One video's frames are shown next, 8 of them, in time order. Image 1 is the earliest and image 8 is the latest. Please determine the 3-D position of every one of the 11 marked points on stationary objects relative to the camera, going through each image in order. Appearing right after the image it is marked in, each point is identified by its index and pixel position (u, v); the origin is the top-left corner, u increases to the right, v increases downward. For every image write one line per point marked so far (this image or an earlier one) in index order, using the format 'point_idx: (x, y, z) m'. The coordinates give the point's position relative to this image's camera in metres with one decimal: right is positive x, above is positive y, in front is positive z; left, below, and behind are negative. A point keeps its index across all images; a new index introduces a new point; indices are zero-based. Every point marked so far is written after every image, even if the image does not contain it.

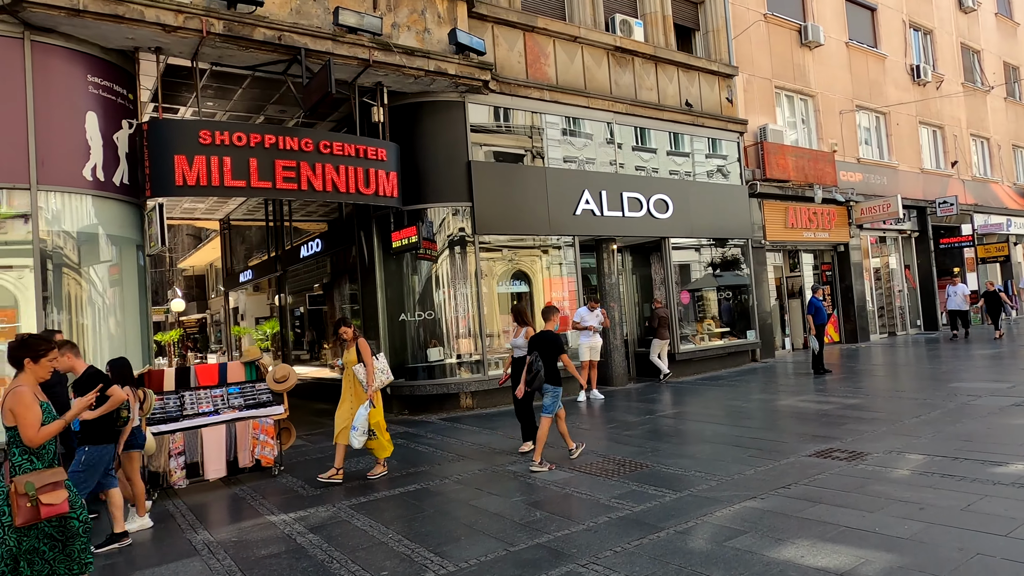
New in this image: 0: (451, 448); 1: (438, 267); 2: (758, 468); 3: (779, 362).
0: (-0.7, -1.8, +7.6) m
1: (-1.1, +0.3, +10.2) m
2: (+2.1, -1.6, +5.7) m
3: (+5.7, -1.6, +14.2) m
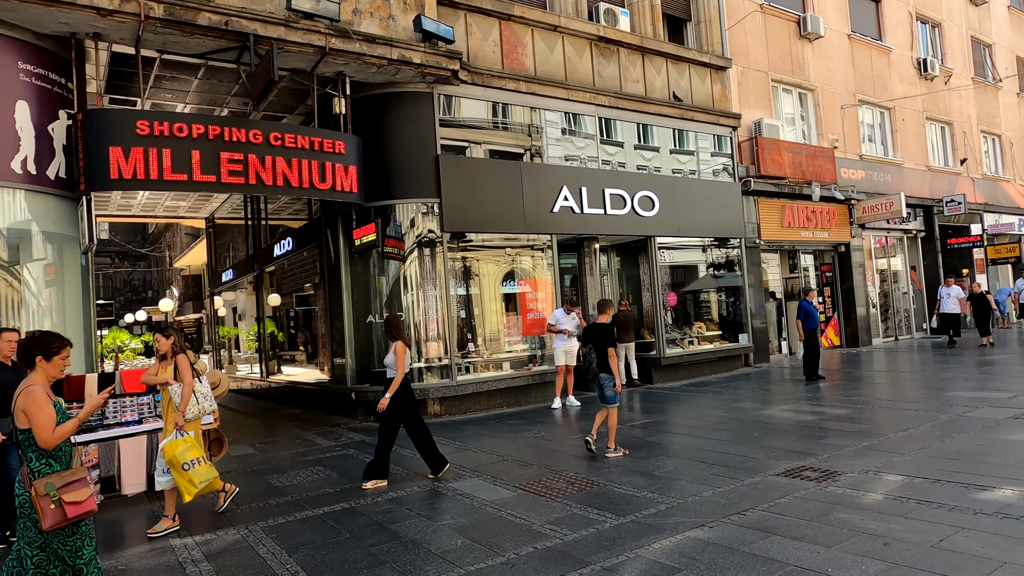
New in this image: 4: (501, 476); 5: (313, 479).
0: (-1.2, -1.8, +7.1) m
1: (-1.5, +0.3, +9.8) m
2: (+1.6, -1.6, +5.2) m
3: (+5.4, -1.6, +13.6) m
4: (-0.1, -1.7, +6.0) m
5: (-1.9, -1.8, +6.4) m
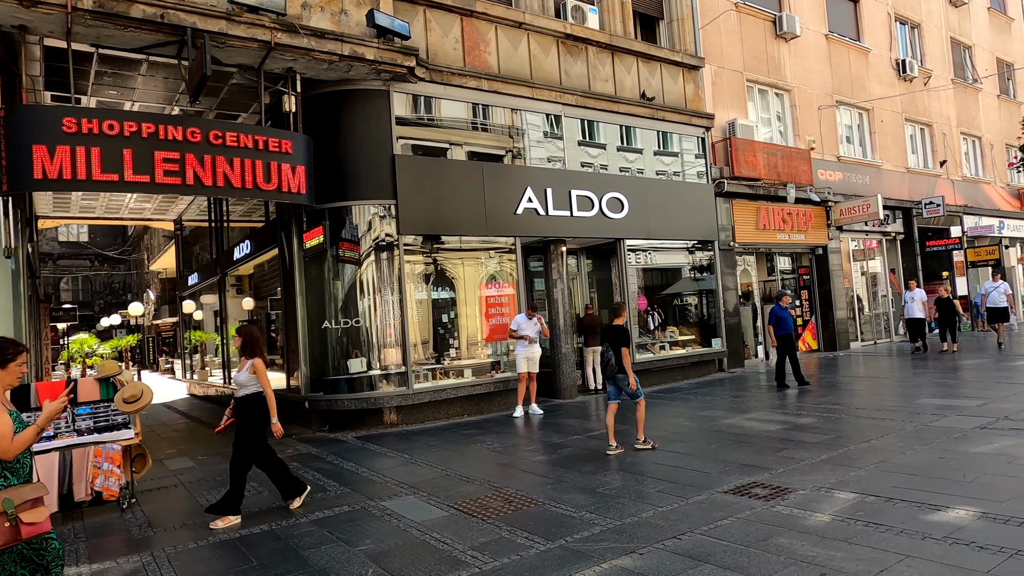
0: (-1.8, -1.9, +6.7) m
1: (-2.1, +0.2, +9.4) m
2: (+1.1, -1.6, +4.9) m
3: (+4.8, -1.7, +13.3) m
4: (-0.6, -1.8, +5.7) m
5: (-2.5, -1.9, +6.0) m
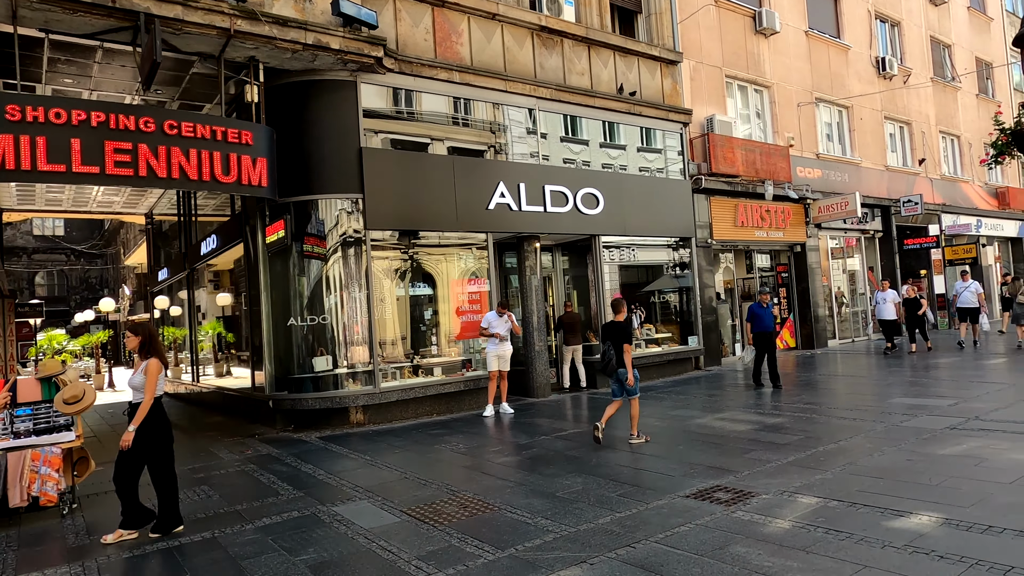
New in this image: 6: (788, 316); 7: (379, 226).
0: (-2.1, -1.9, +6.5) m
1: (-2.5, +0.3, +9.2) m
2: (+0.7, -1.6, +4.7) m
3: (+4.3, -1.6, +13.3) m
4: (-1.0, -1.7, +5.5) m
5: (-2.8, -1.9, +5.8) m
6: (+6.8, -0.7, +16.3) m
7: (-1.9, +0.9, +9.3) m
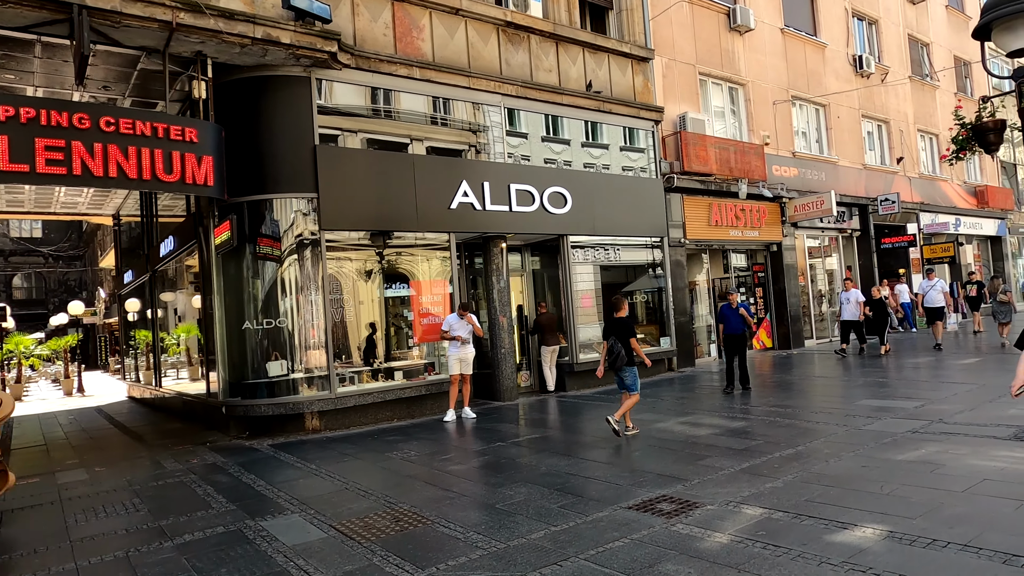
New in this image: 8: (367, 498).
0: (-2.6, -1.9, +6.2) m
1: (-3.1, +0.3, +8.9) m
2: (+0.3, -1.6, +4.5) m
3: (+3.7, -1.7, +13.1) m
4: (-1.5, -1.8, +5.2) m
5: (-3.3, -1.9, +5.5) m
6: (+6.2, -0.7, +16.1) m
7: (-2.4, +0.8, +9.0) m
8: (-1.2, -1.7, +5.5) m
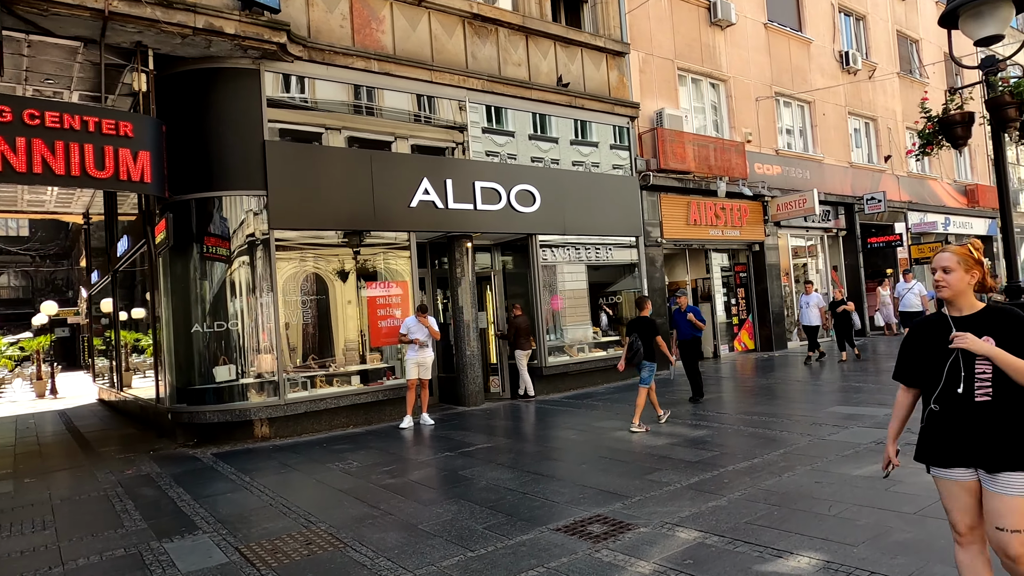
0: (-3.1, -1.9, +5.9) m
1: (-3.6, +0.2, +8.5) m
2: (-0.3, -1.6, +4.1) m
3: (+3.1, -1.7, +12.7) m
4: (-2.0, -1.8, +4.9) m
5: (-3.8, -1.9, +5.2) m
6: (+5.6, -0.7, +15.8) m
7: (-2.9, +0.8, +8.6) m
8: (-1.7, -1.8, +5.1) m
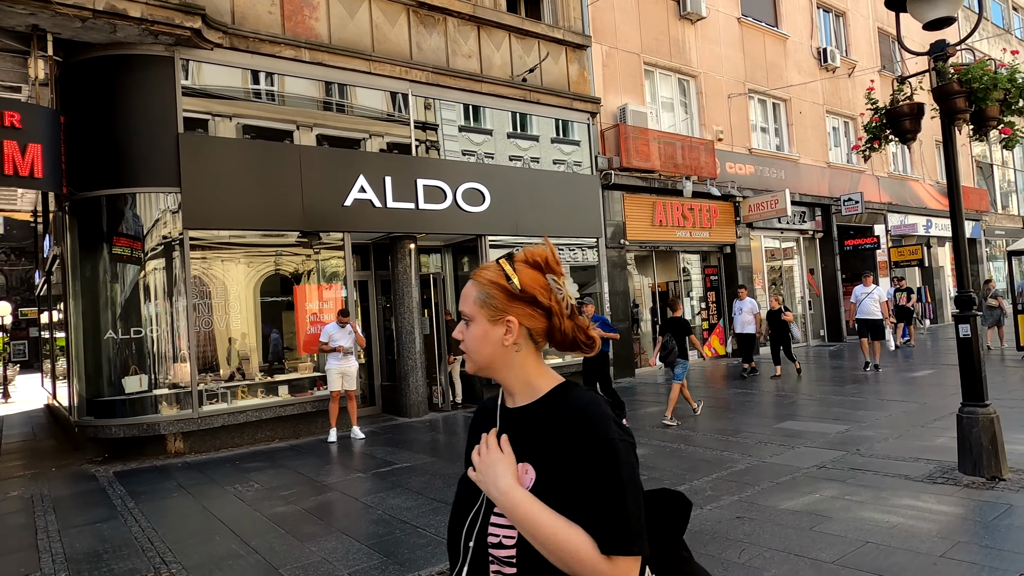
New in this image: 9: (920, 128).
0: (-3.9, -2.0, +5.3) m
1: (-4.4, +0.2, +7.9) m
2: (-1.0, -1.7, +3.5) m
3: (+2.3, -1.7, +12.2) m
4: (-2.8, -1.8, +4.3) m
5: (-4.6, -2.0, +4.6) m
6: (+4.7, -0.8, +15.2) m
7: (-3.7, +0.8, +8.0) m
8: (-2.5, -1.8, +4.6) m
9: (+3.2, +1.2, +5.1) m
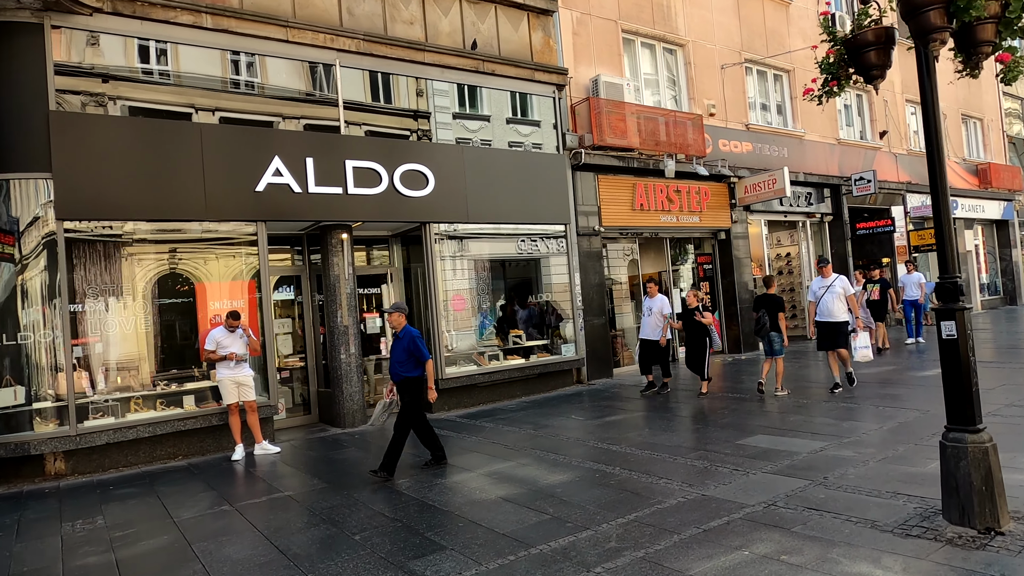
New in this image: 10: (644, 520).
0: (-4.8, -2.0, +4.3) m
1: (-5.2, +0.2, +7.0) m
2: (-2.0, -1.7, +2.5) m
3: (+1.7, -1.6, +11.0) m
4: (-3.7, -1.9, +3.3) m
5: (-5.5, -2.0, +3.7) m
6: (+4.2, -0.6, +13.9) m
7: (-4.6, +0.8, +7.1) m
8: (-3.4, -1.8, +3.6) m
9: (+2.2, +1.3, +3.9) m
10: (+0.9, -1.5, +4.3) m
